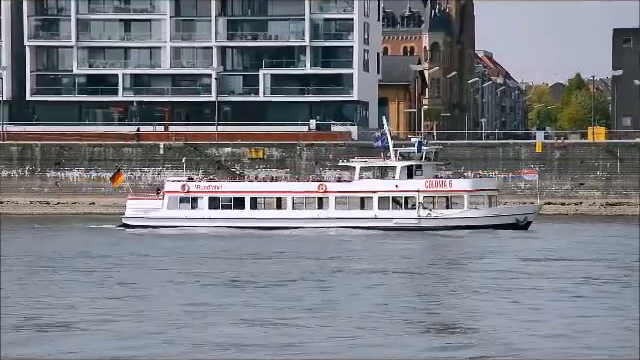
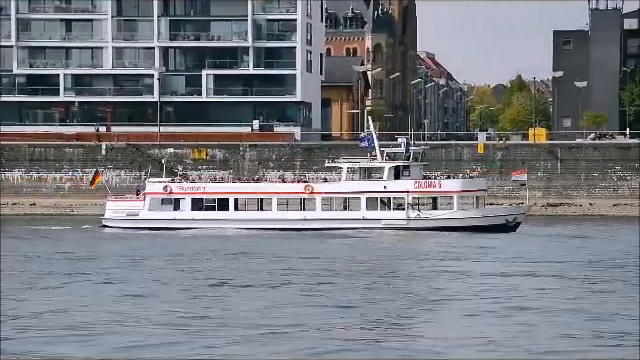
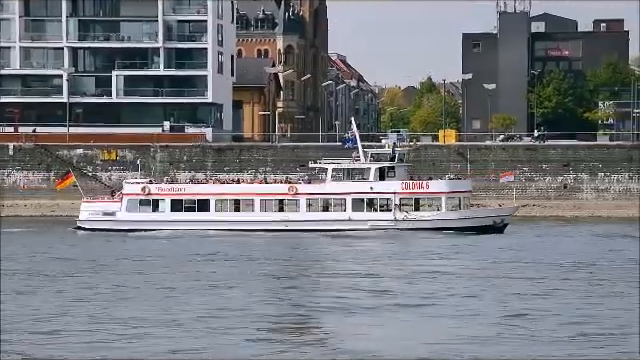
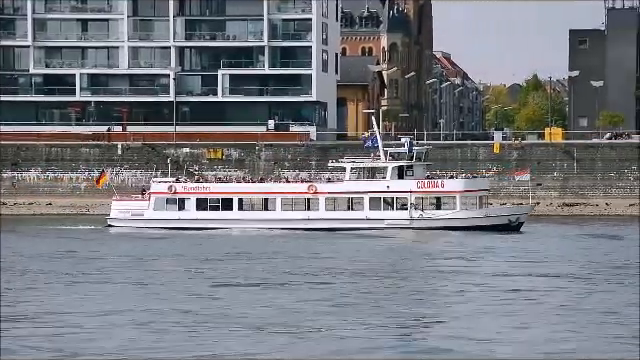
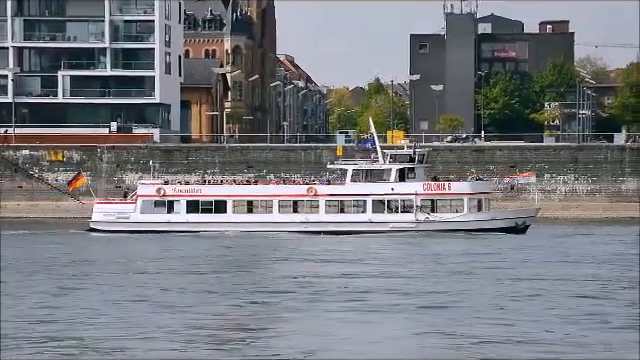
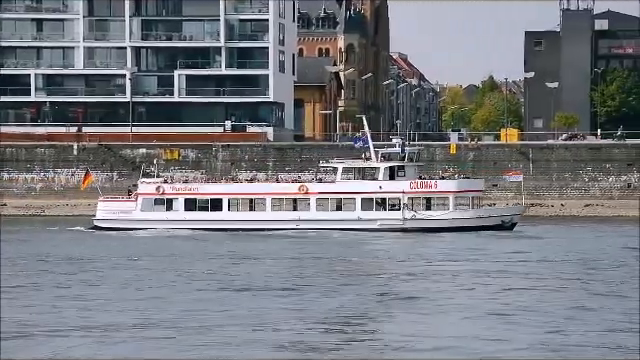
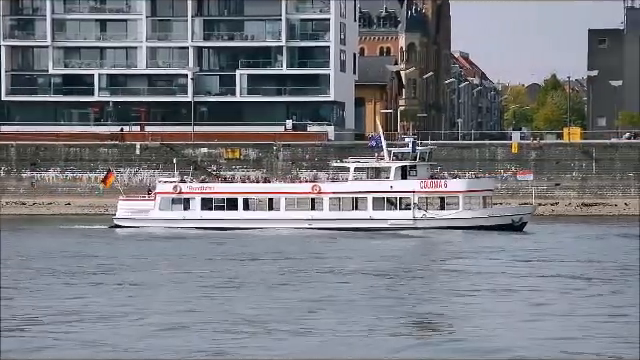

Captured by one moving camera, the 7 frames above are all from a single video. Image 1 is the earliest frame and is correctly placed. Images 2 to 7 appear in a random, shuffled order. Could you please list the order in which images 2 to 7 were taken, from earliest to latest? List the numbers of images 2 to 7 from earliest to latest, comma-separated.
7, 4, 2, 6, 3, 5
